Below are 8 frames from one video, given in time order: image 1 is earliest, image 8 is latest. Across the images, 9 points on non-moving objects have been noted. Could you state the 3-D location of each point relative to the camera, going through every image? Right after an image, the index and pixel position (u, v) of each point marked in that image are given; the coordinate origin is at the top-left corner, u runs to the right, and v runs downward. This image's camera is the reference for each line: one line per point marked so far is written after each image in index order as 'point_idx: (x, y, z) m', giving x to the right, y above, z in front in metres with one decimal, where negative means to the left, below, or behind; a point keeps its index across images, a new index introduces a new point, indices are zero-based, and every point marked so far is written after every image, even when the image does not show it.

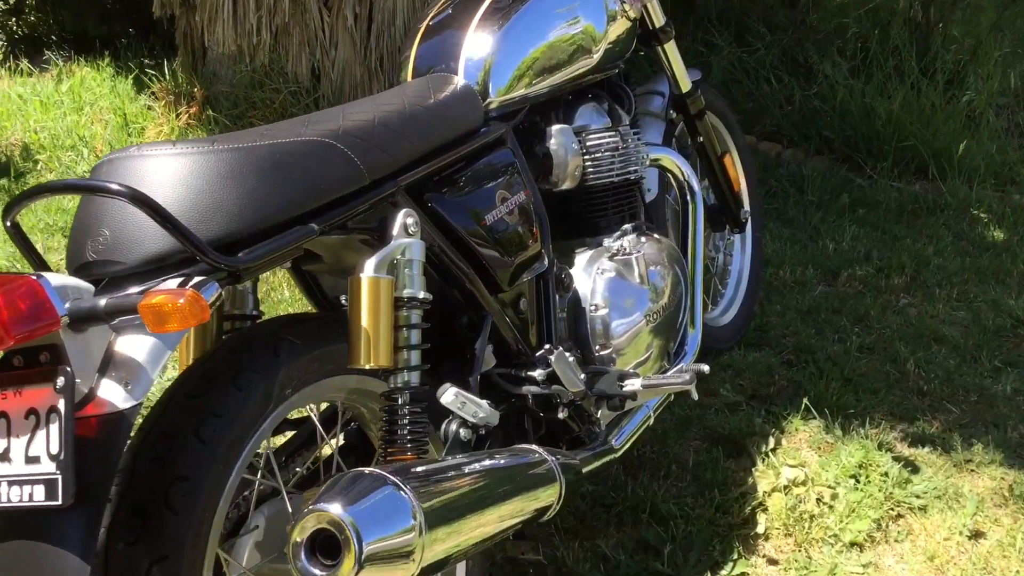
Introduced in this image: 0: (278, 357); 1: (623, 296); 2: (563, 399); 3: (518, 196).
0: (-0.3, -0.1, +1.3) m
1: (+0.2, 0.0, +1.8) m
2: (+0.1, -0.2, +1.6) m
3: (0.0, +0.1, +1.6) m
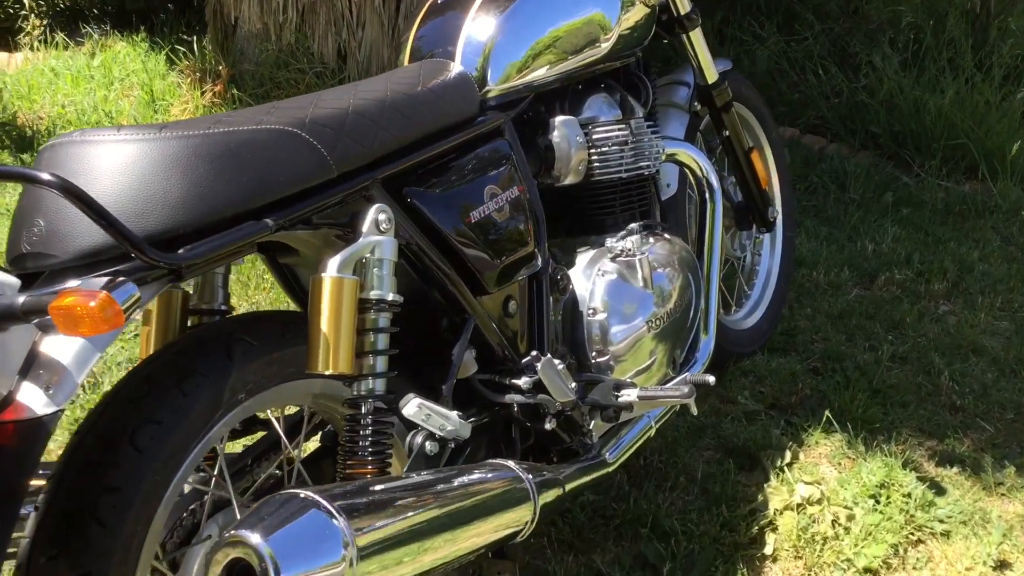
0: (-0.3, -0.1, +1.2) m
1: (+0.2, 0.0, +1.7) m
2: (+0.1, -0.2, +1.5) m
3: (0.0, +0.1, +1.5) m
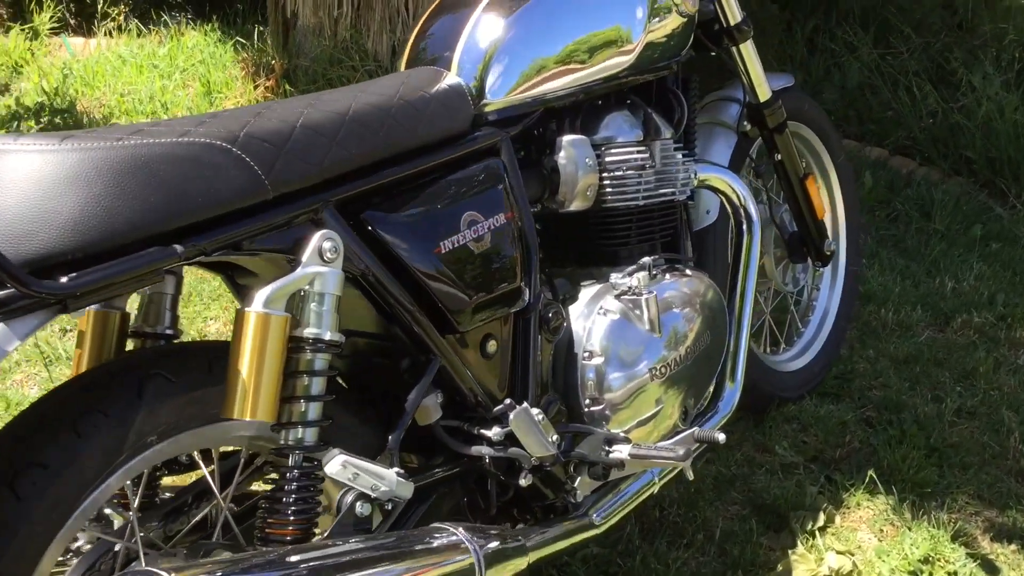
0: (-0.4, -0.1, +1.1) m
1: (+0.2, -0.1, +1.5) m
2: (0.0, -0.2, +1.4) m
3: (0.0, +0.1, +1.4) m
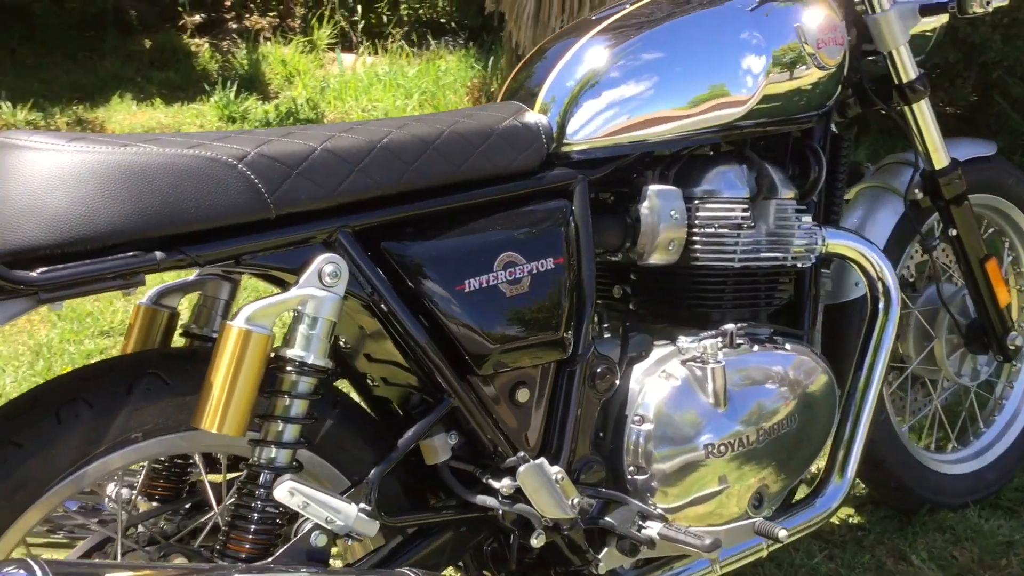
0: (-0.4, -0.1, +1.1) m
1: (+0.2, -0.2, +1.4) m
2: (0.0, -0.3, +1.3) m
3: (0.0, 0.0, +1.3) m
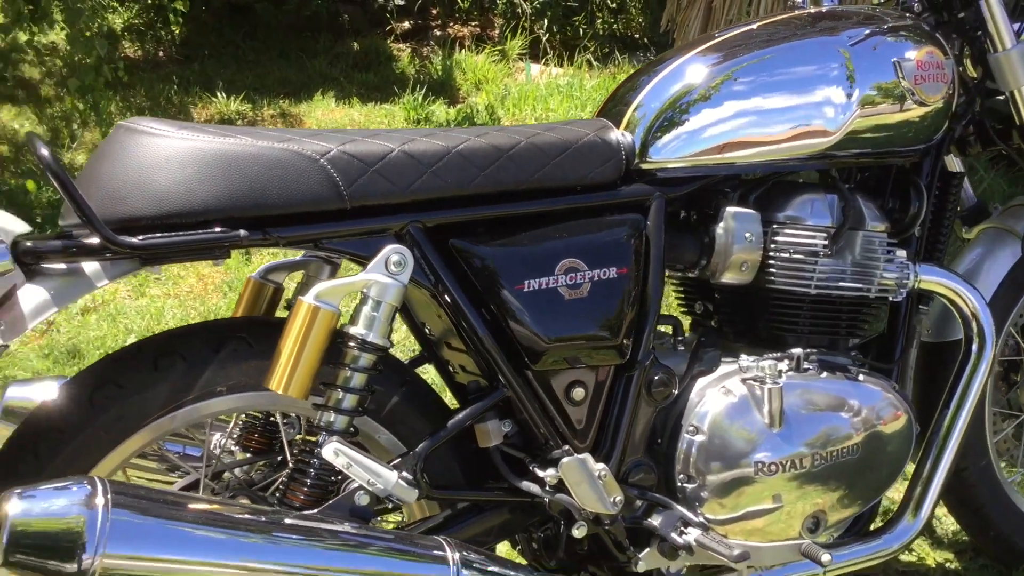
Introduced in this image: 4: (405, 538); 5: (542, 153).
0: (-0.3, -0.1, +1.3) m
1: (+0.3, -0.2, +1.4) m
2: (+0.1, -0.3, +1.4) m
3: (+0.1, 0.0, +1.4) m
4: (-0.1, -0.3, +1.2) m
5: (0.0, +0.2, +1.4) m
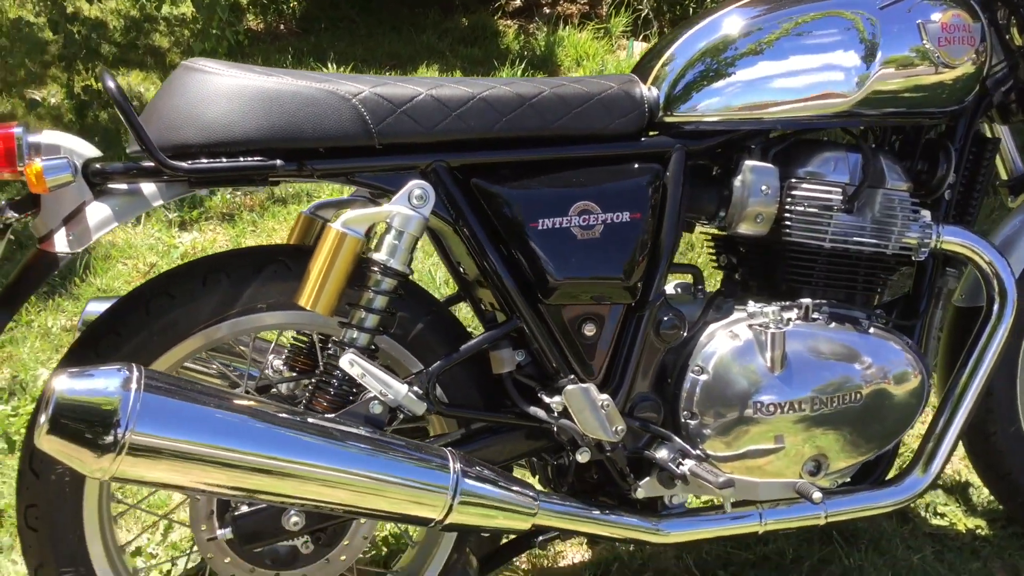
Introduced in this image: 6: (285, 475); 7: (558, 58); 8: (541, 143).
0: (-0.3, 0.0, +1.4) m
1: (+0.3, -0.1, +1.5) m
2: (+0.1, -0.2, +1.5) m
3: (+0.1, +0.1, +1.5) m
4: (-0.1, -0.2, +1.4) m
5: (+0.1, +0.2, +1.5) m
6: (-0.3, -0.2, +1.3) m
7: (+0.2, +0.9, +4.4) m
8: (0.0, +0.2, +1.5) m
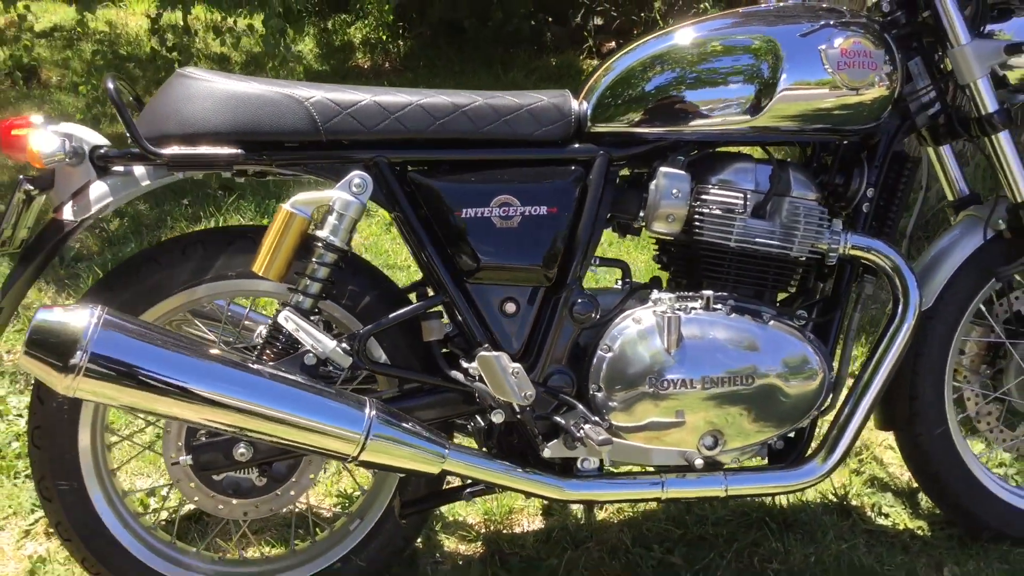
0: (-0.4, +0.1, +1.7) m
1: (+0.2, -0.1, +1.7) m
2: (0.0, -0.2, +1.7) m
3: (0.0, +0.1, +1.7) m
4: (-0.3, -0.2, +1.6) m
5: (0.0, +0.3, +1.7) m
6: (-0.4, -0.2, +1.5) m
7: (+0.5, +0.8, +4.6) m
8: (-0.1, +0.2, +1.7) m
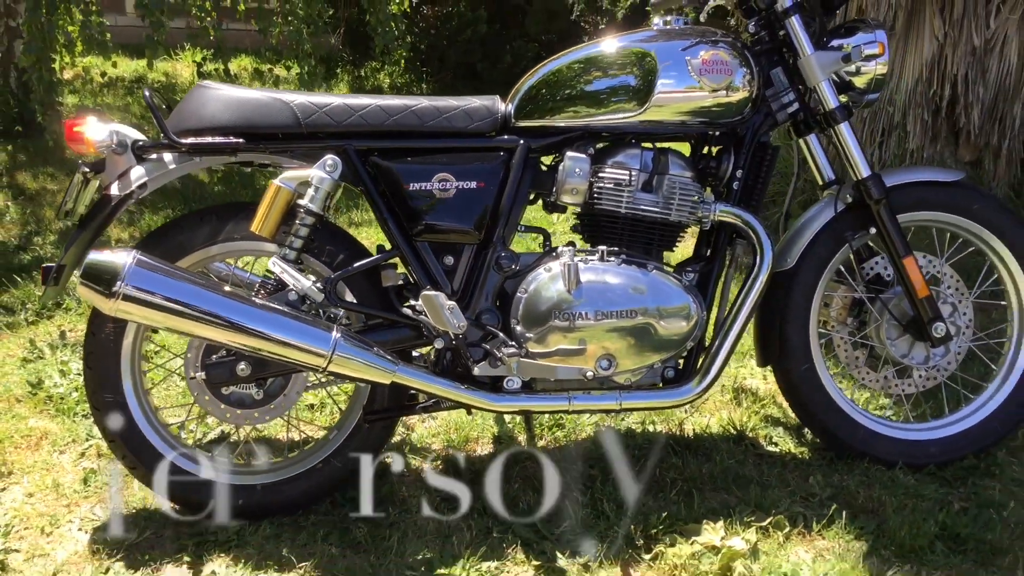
0: (-0.6, +0.1, +2.2) m
1: (+0.1, 0.0, +2.2) m
2: (-0.1, -0.1, +2.2) m
3: (-0.1, +0.2, +2.2) m
4: (-0.4, -0.1, +2.1) m
5: (-0.1, +0.4, +2.2) m
6: (-0.5, -0.1, +2.0) m
7: (+0.5, +0.8, +5.1) m
8: (-0.2, +0.3, +2.2) m
